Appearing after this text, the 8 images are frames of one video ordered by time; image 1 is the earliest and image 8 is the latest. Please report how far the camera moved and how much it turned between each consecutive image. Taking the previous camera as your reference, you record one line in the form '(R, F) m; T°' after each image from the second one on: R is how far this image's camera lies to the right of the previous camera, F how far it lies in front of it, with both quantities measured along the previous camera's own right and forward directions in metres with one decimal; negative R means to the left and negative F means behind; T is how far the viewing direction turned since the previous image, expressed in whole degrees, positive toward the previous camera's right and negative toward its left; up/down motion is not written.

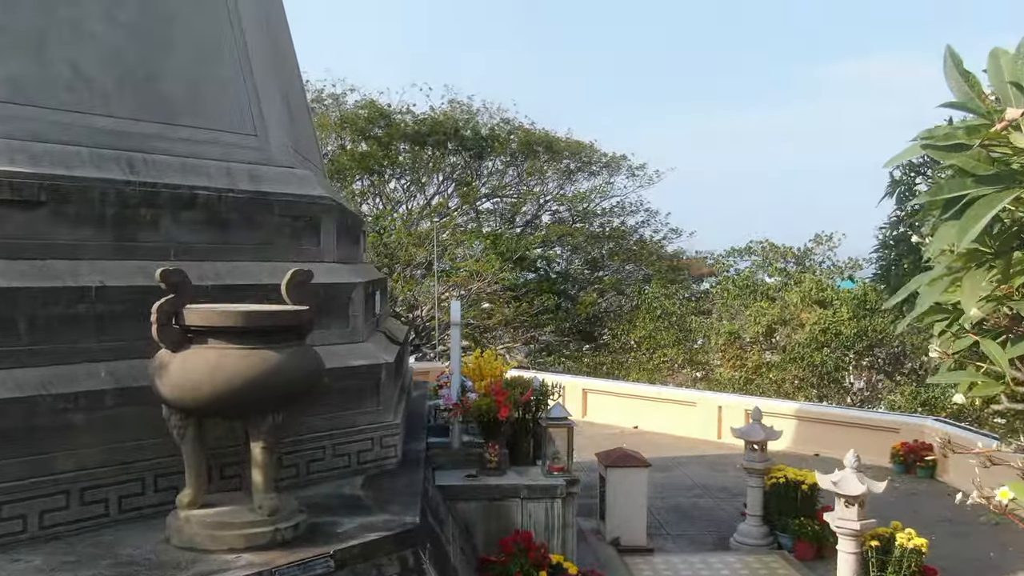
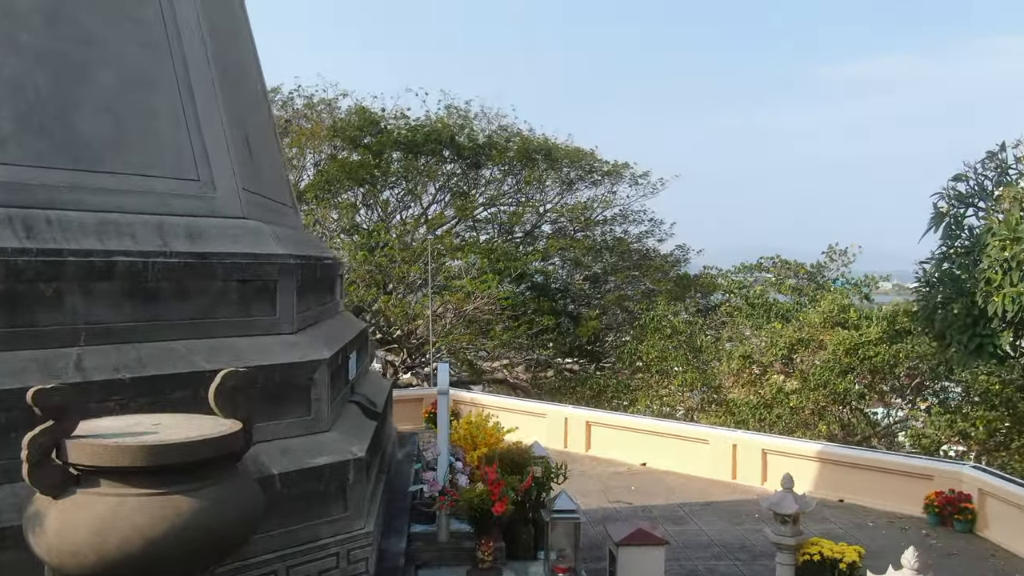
(0.0, +0.6) m; 0°
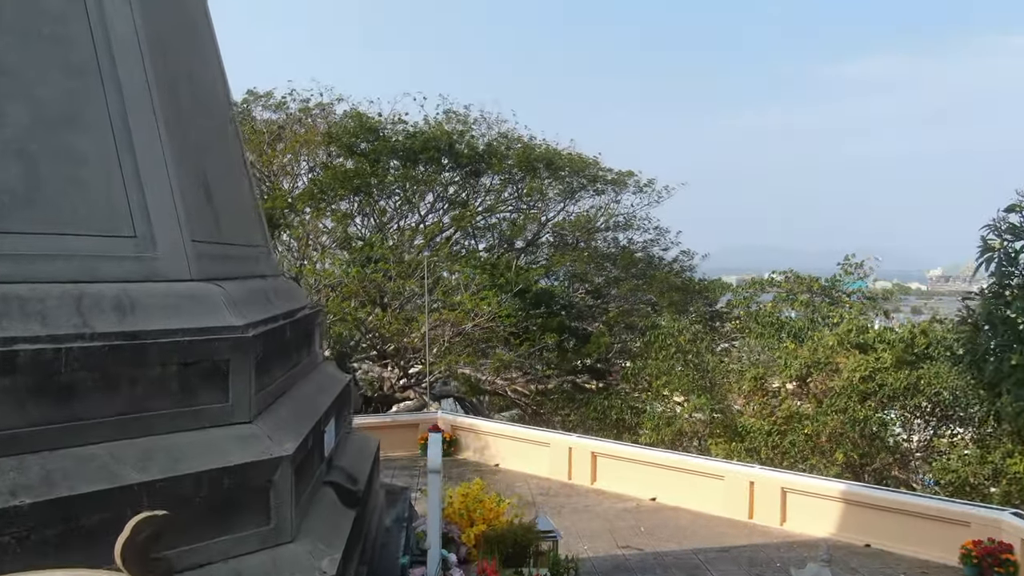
(0.0, +0.5) m; 0°
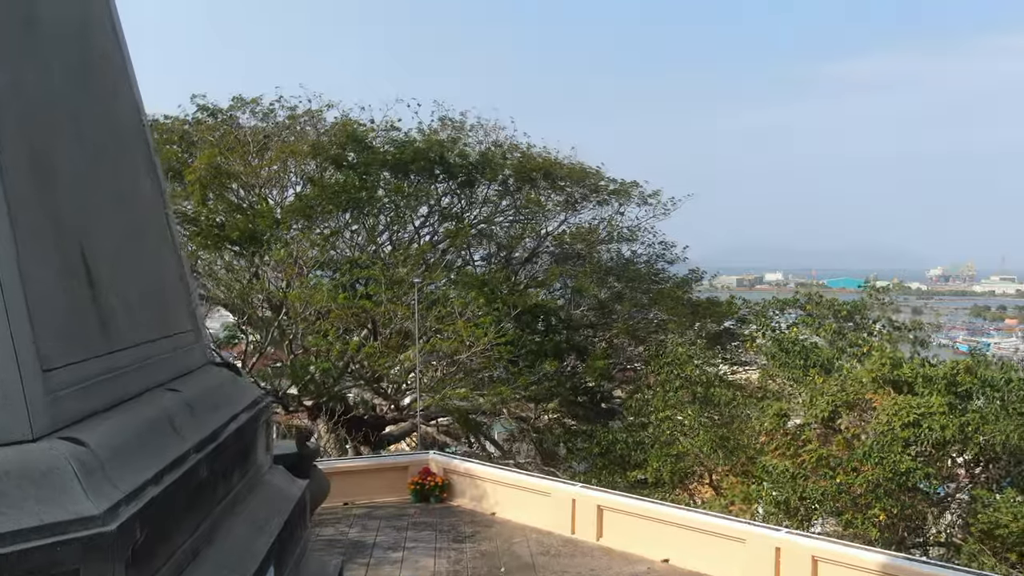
(0.0, +0.7) m; 0°
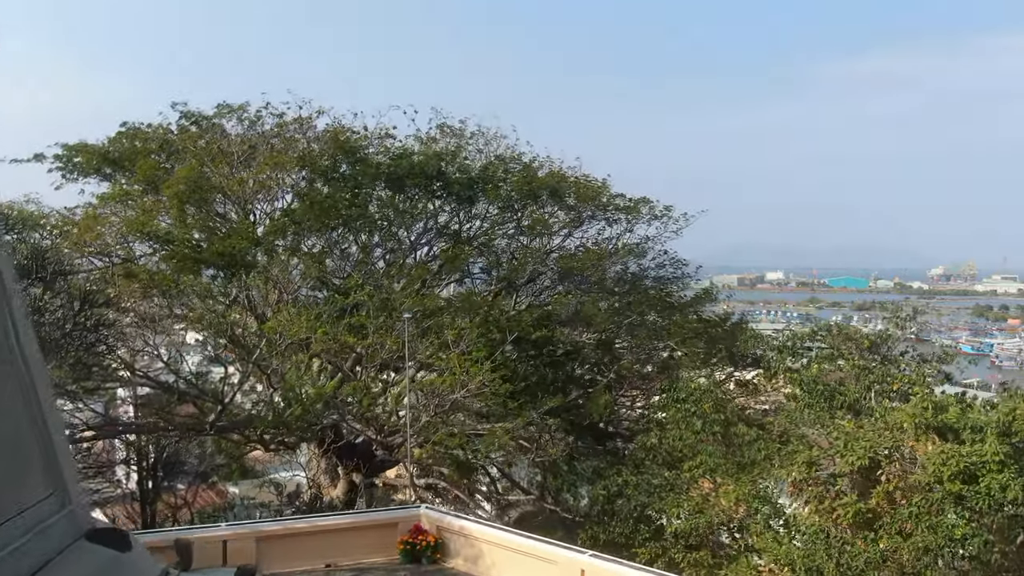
(0.0, +0.9) m; 0°
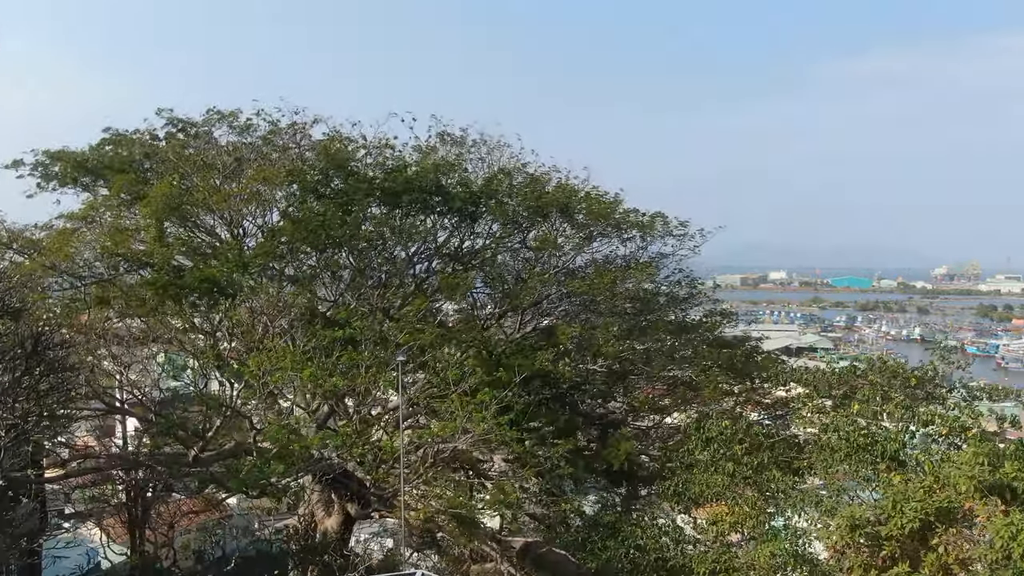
(-0.1, +0.9) m; 0°
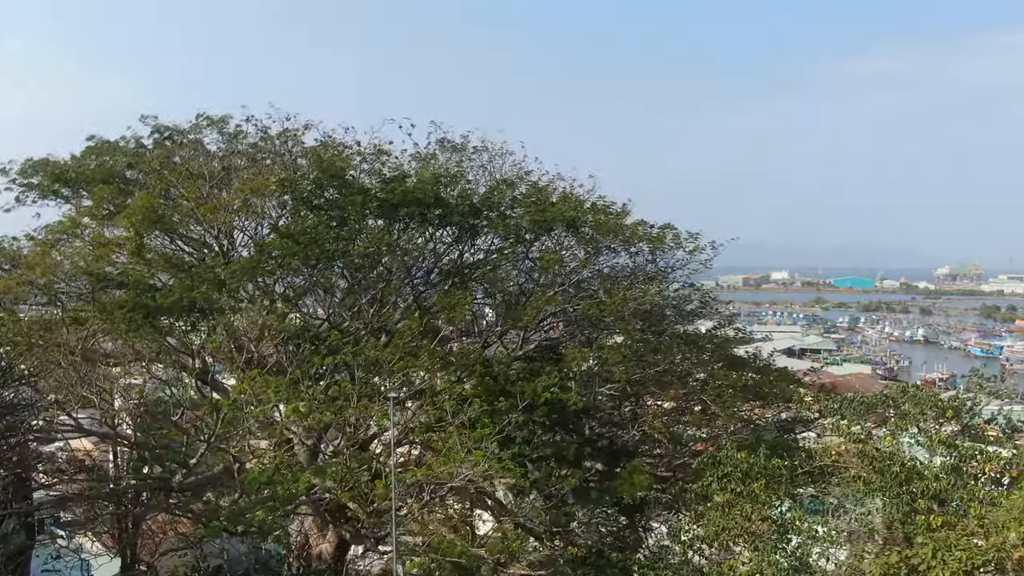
(0.0, +0.6) m; 0°
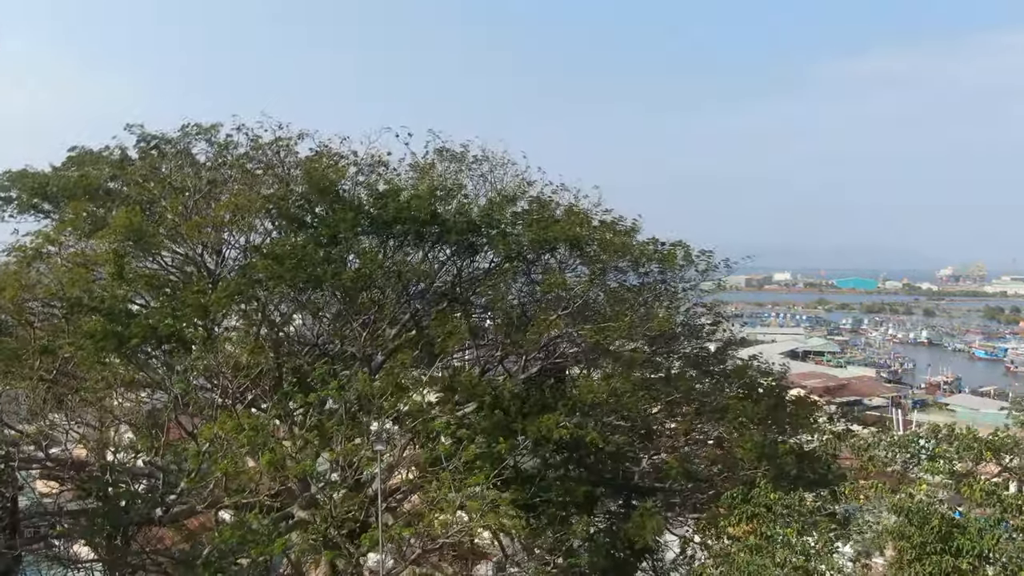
(0.0, +0.6) m; 0°
